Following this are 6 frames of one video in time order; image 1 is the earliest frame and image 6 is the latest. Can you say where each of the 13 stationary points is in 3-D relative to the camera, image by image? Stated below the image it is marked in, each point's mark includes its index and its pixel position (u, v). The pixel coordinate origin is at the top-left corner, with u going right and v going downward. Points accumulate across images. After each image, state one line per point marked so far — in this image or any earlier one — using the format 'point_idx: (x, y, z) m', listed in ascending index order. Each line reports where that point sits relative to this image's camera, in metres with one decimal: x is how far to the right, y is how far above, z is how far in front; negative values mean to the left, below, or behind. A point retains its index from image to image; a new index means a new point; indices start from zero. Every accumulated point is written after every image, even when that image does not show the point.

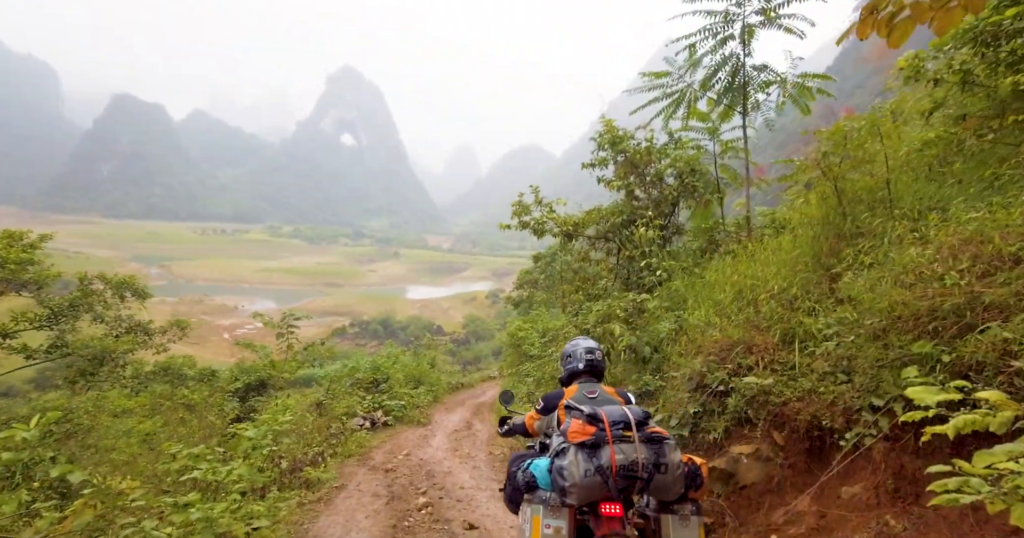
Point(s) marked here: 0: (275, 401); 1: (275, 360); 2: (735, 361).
0: (-4.9, -2.8, +11.2) m
1: (-5.5, -2.1, +12.6) m
2: (+1.7, -0.7, +4.1) m
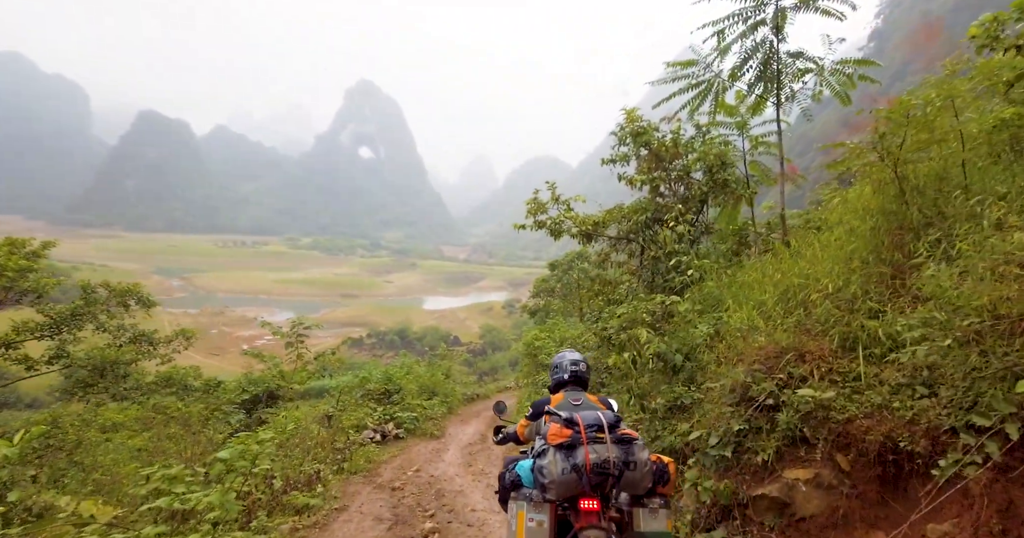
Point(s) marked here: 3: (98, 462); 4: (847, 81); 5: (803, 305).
0: (-4.6, -2.9, +10.8) m
1: (-5.2, -2.3, +12.3) m
2: (+1.8, -0.7, +3.5) m
3: (-4.5, -2.1, +5.9) m
4: (+4.1, +2.3, +6.6) m
5: (+2.2, -0.3, +4.0) m
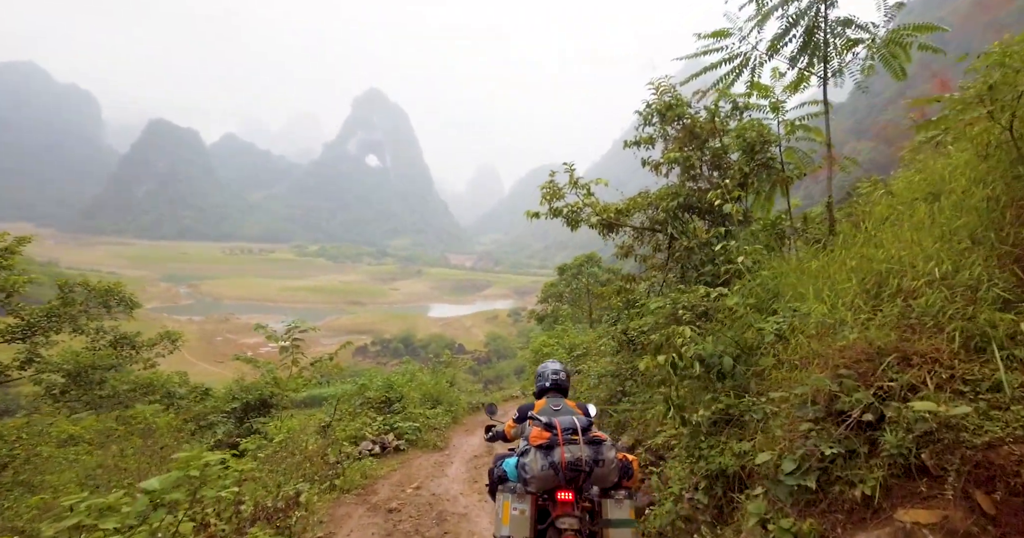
0: (-4.4, -2.9, +10.0) m
1: (-5.0, -2.3, +11.5) m
2: (+1.9, -0.6, +2.7) m
3: (-4.4, -2.0, +5.1) m
4: (+4.3, +2.4, +5.9) m
5: (+2.3, -0.2, +3.2) m
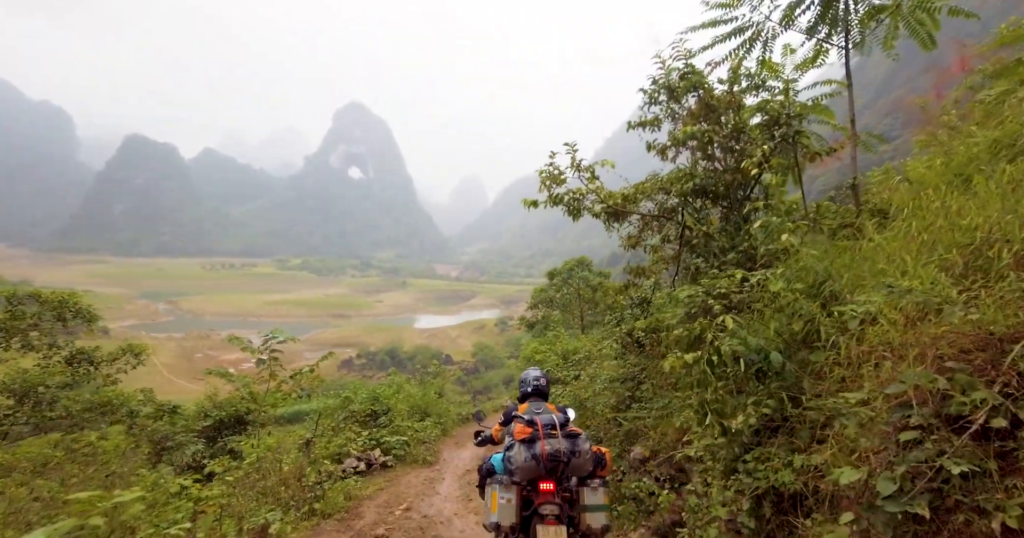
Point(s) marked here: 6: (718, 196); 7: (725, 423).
0: (-4.5, -3.0, +9.2) m
1: (-5.1, -2.4, +10.7) m
2: (+2.0, -0.4, +2.1) m
3: (-4.3, -2.0, +4.3) m
4: (+4.2, +2.5, +5.4) m
5: (+2.3, 0.0, +2.6) m
6: (+2.1, +0.7, +5.5) m
7: (+1.4, -1.0, +3.4) m
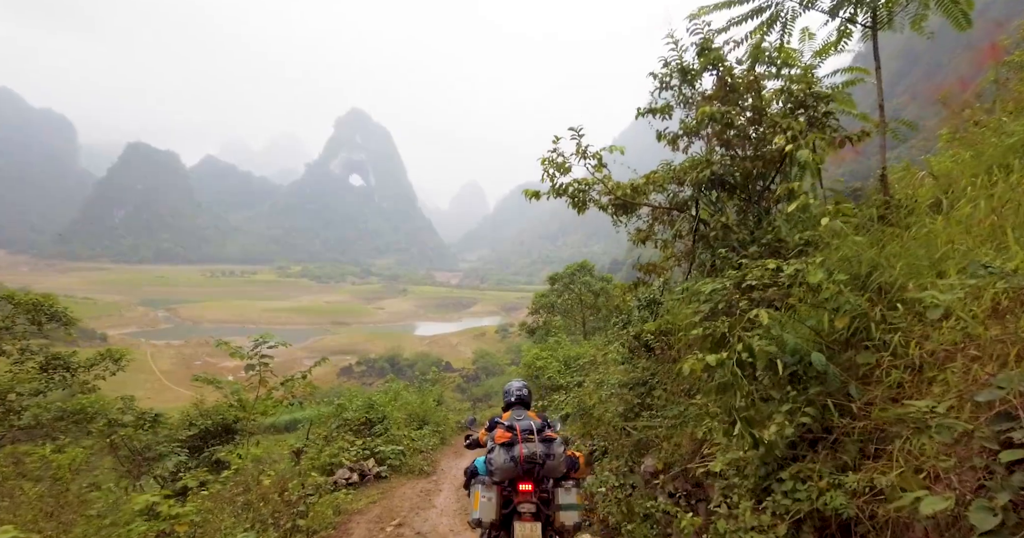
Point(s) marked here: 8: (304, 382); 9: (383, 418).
0: (-4.5, -3.0, +8.8) m
1: (-5.1, -2.5, +10.2) m
2: (+2.0, -0.3, +1.7) m
3: (-4.3, -2.0, +3.9) m
4: (+4.2, +2.6, +5.0) m
5: (+2.3, +0.1, +2.2) m
6: (+2.1, +0.8, +5.1) m
7: (+1.4, -0.9, +2.9) m
8: (-4.0, -2.2, +10.5) m
9: (-2.9, -3.4, +12.2) m
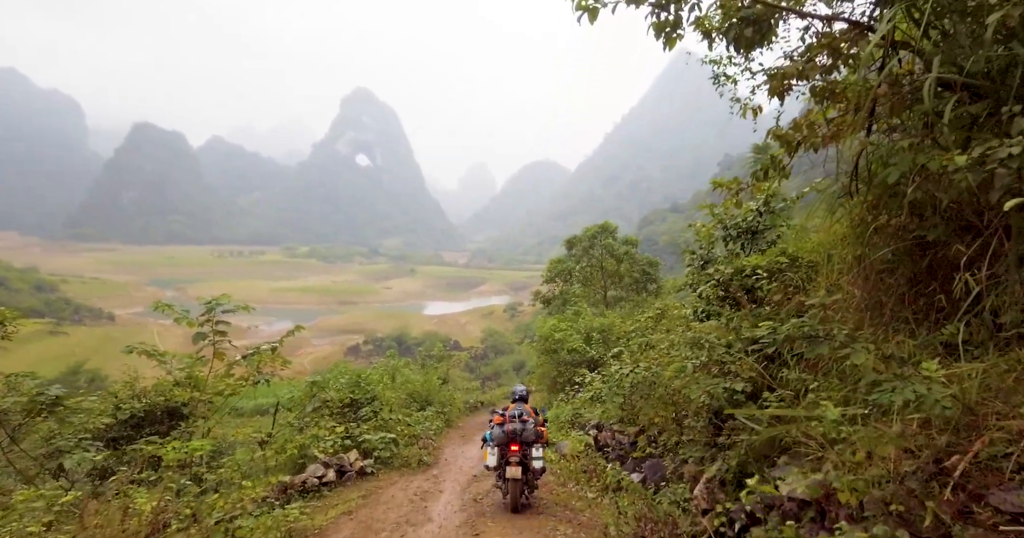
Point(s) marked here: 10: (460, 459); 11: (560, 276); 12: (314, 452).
0: (-4.2, -2.2, +6.5) m
1: (-4.8, -1.6, +8.0) m
2: (+2.1, +0.3, -0.7) m
3: (-4.2, -1.3, +1.6) m
4: (+4.4, +3.3, +2.4) m
5: (+2.5, +0.7, -0.3) m
6: (+2.3, +1.5, +2.6) m
7: (+1.5, -0.3, +0.6) m
8: (-3.8, -1.3, +8.2) m
9: (-2.6, -2.4, +10.0) m
10: (-0.9, -3.1, +8.7) m
11: (+1.7, -0.2, +18.9) m
12: (-2.9, -2.6, +7.8) m
